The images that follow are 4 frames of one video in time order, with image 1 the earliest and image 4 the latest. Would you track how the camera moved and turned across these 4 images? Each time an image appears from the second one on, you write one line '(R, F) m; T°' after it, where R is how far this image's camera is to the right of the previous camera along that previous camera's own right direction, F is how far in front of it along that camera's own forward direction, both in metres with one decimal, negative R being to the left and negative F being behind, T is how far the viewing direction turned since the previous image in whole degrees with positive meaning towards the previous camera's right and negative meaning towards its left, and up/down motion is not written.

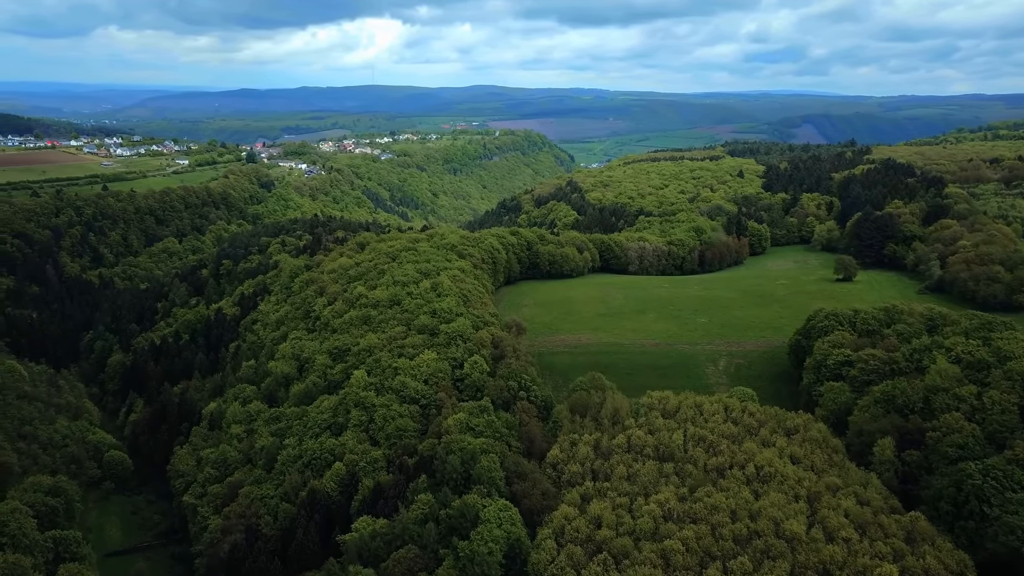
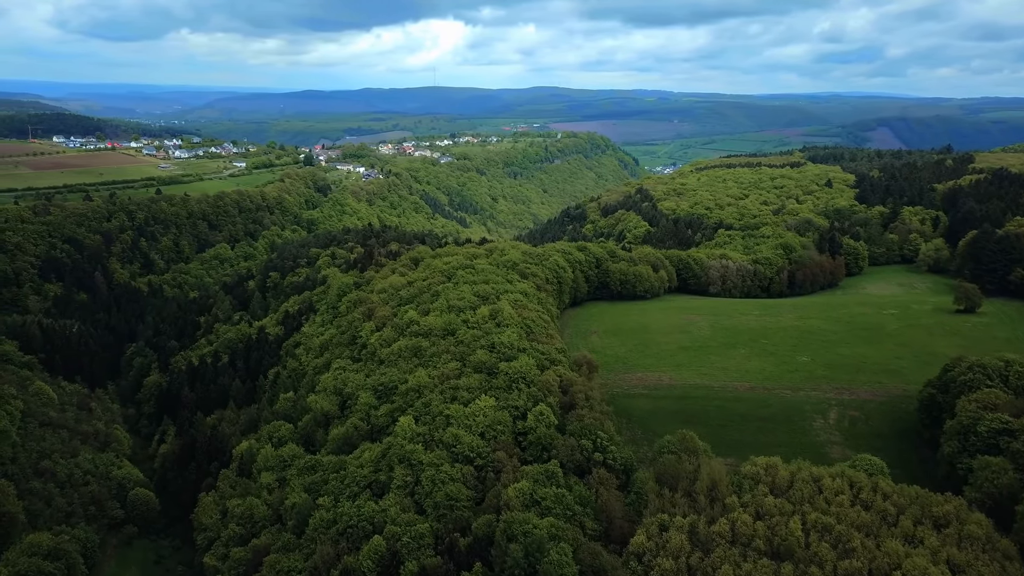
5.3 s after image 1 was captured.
(-1.5, +7.5) m; -5°
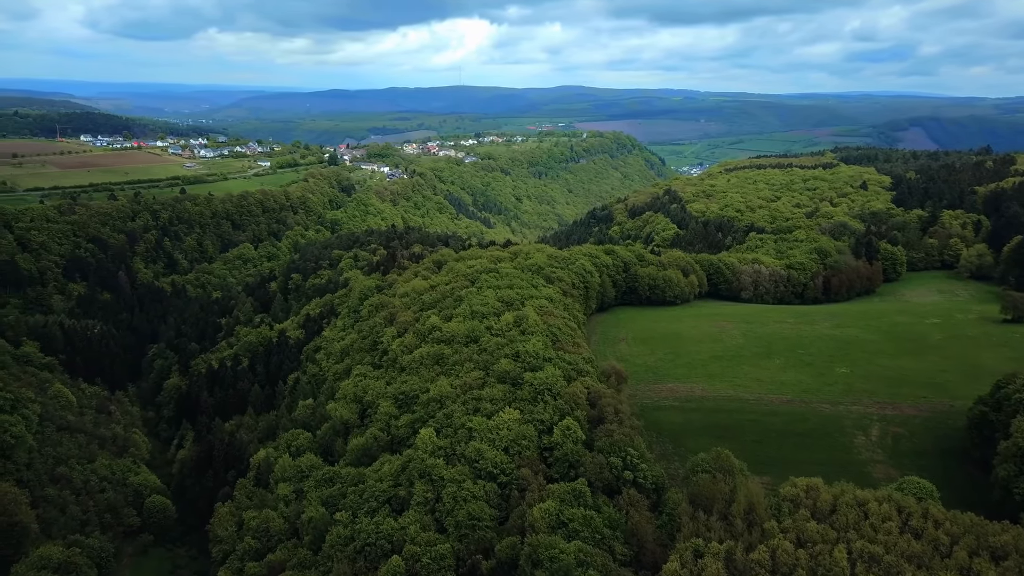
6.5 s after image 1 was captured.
(-0.3, +1.8) m; -2°
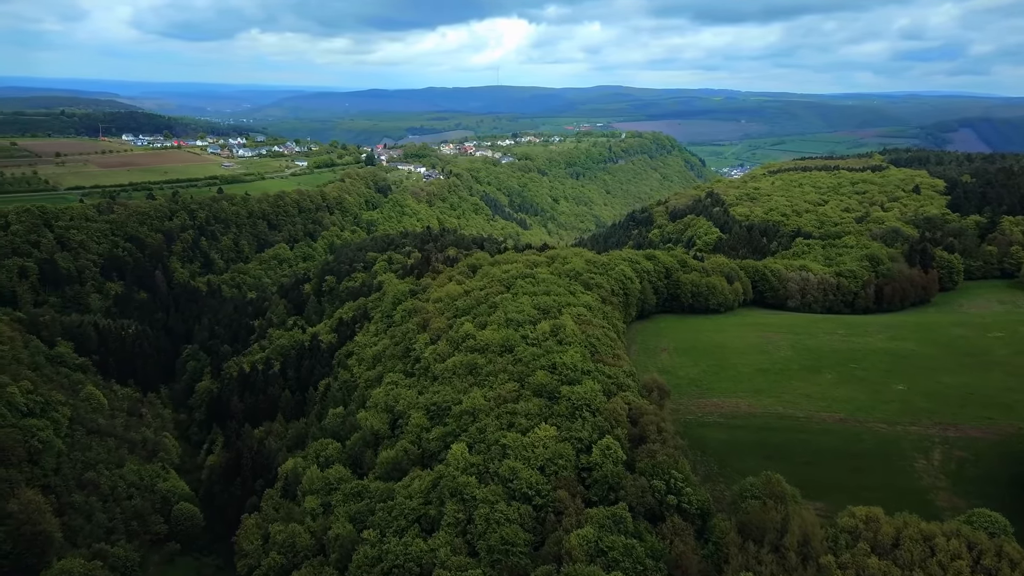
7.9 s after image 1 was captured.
(-0.4, +1.9) m; -3°
